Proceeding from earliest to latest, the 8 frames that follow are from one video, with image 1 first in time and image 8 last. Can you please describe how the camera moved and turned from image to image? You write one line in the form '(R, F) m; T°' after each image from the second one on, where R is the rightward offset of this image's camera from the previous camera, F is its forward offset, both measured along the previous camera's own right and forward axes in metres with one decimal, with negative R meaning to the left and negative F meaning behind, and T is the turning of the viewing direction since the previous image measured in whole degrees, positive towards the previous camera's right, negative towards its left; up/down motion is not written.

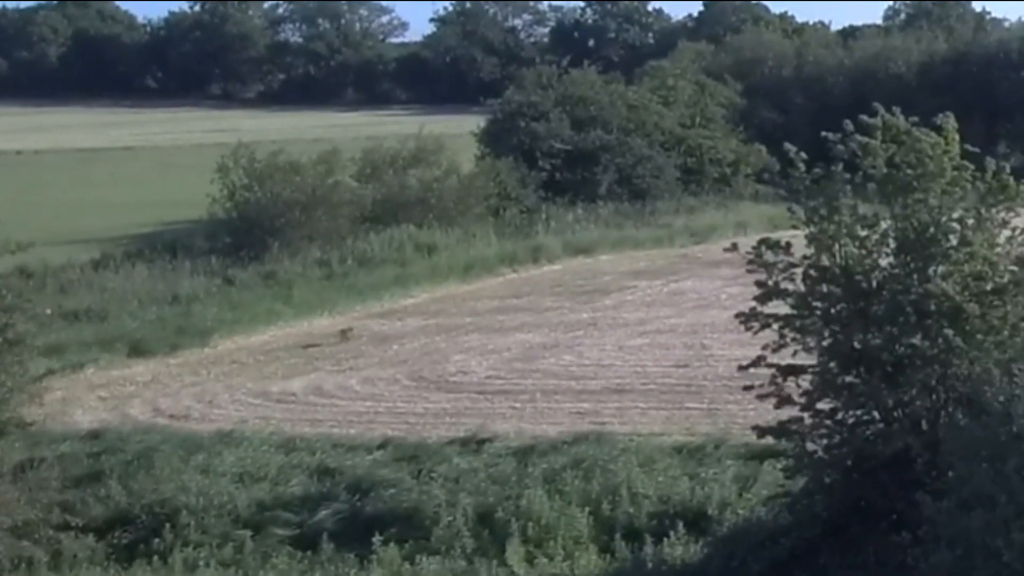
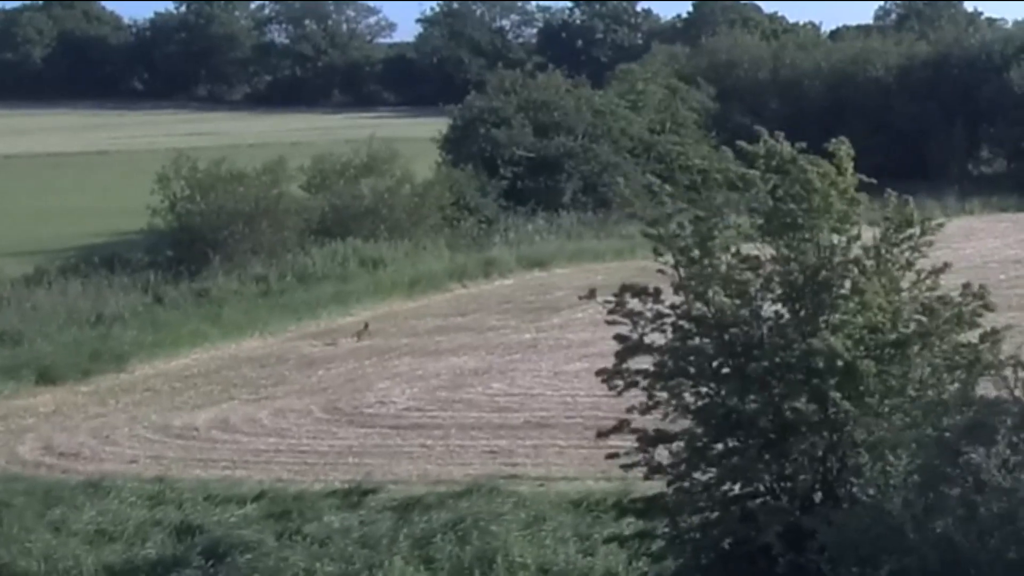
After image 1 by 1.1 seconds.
(+0.5, +1.1) m; 0°
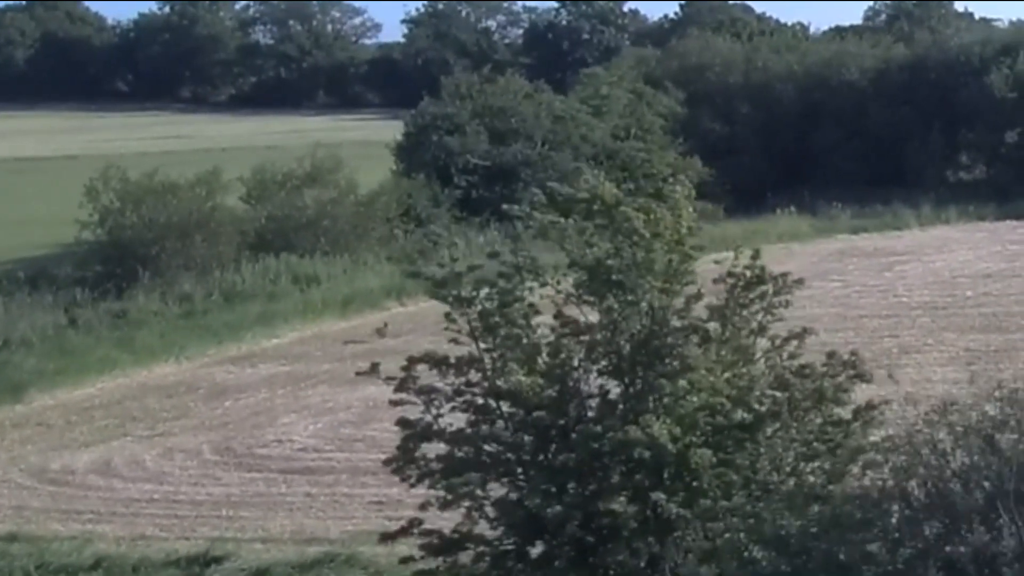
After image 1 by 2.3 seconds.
(+0.5, +1.2) m; 0°
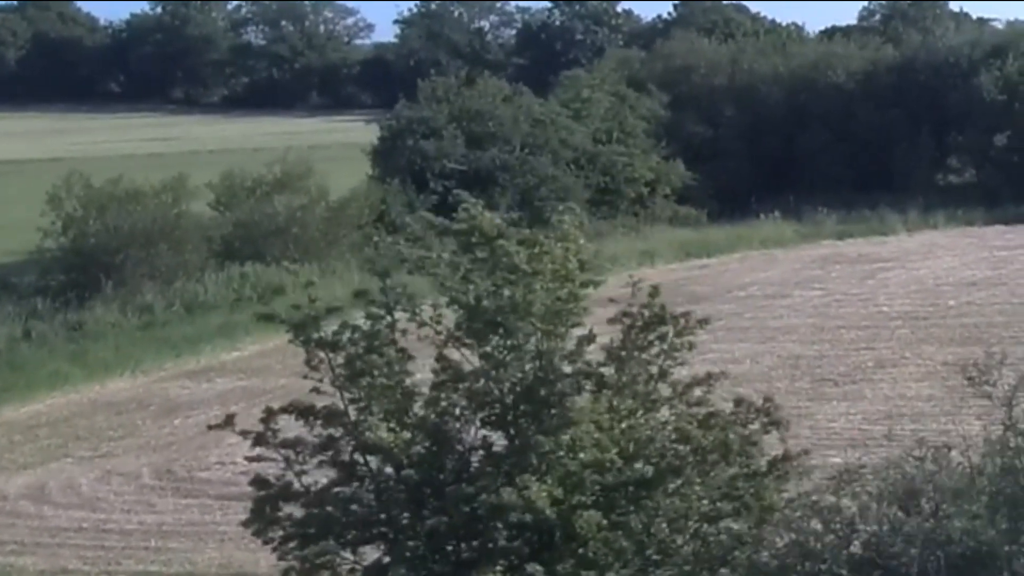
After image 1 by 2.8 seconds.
(+0.3, +0.6) m; 0°
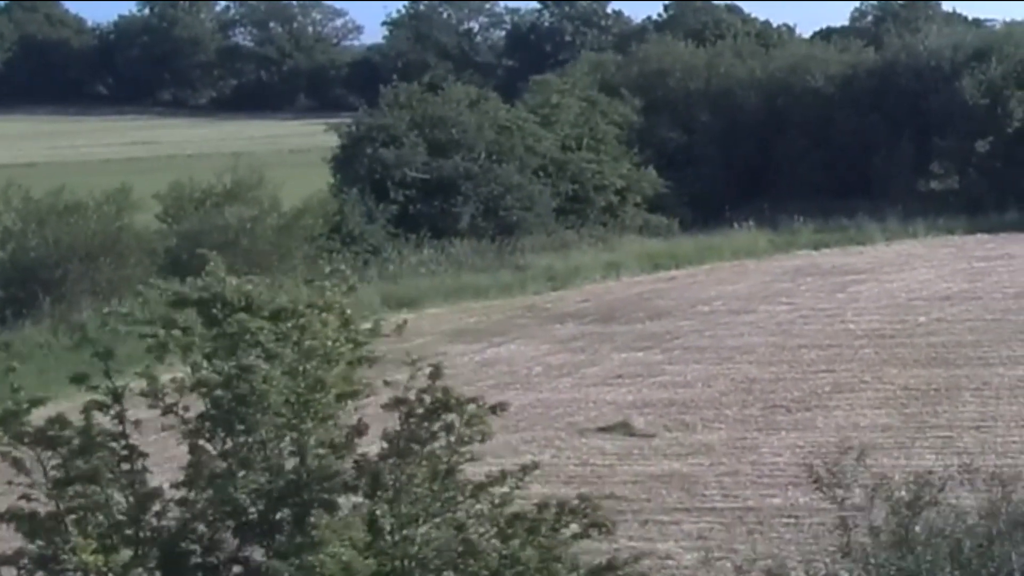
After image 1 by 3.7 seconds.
(+0.4, +0.9) m; 0°
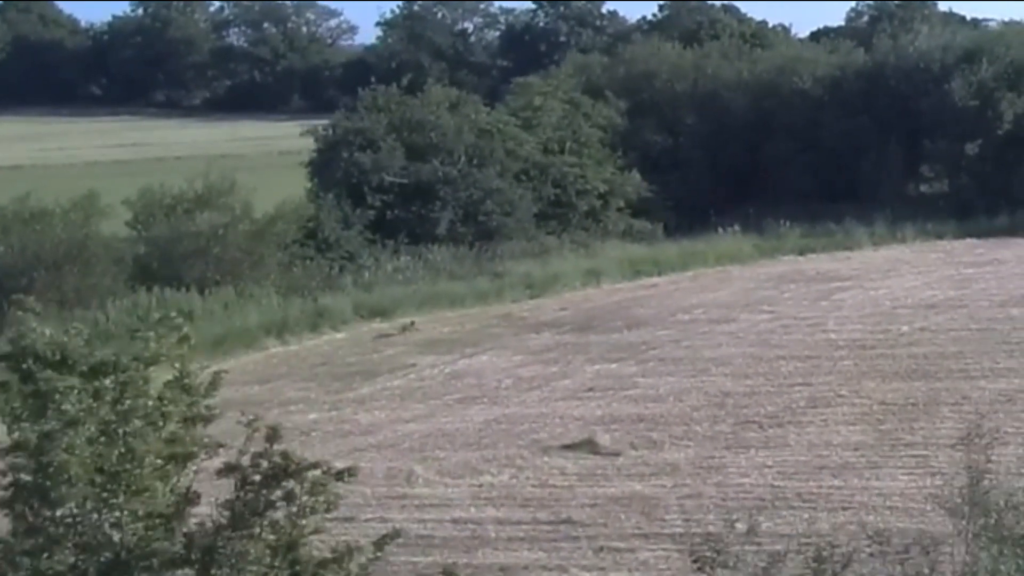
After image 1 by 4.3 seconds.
(+0.2, +0.5) m; 0°
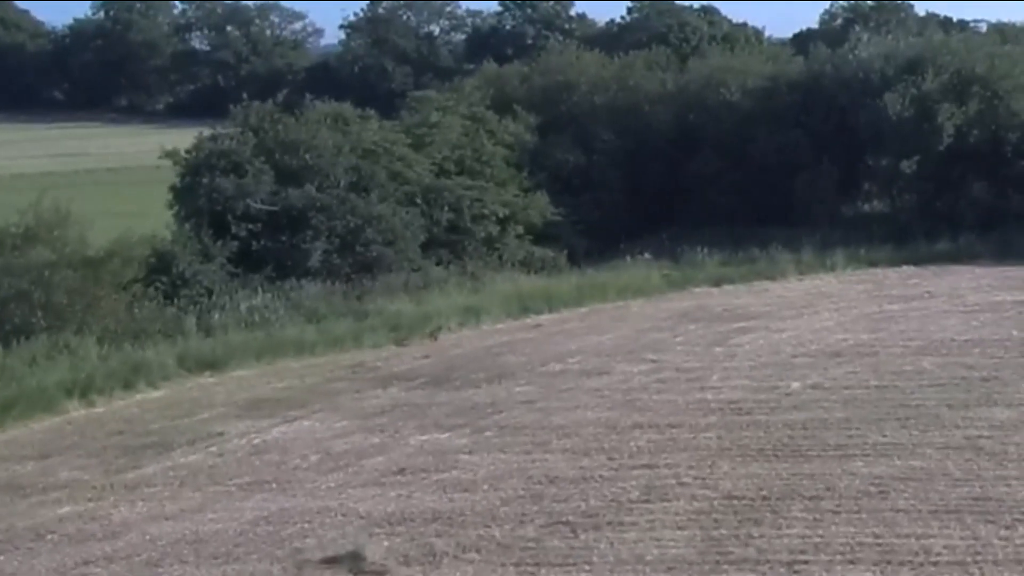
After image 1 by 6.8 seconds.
(+1.2, +2.5) m; 0°
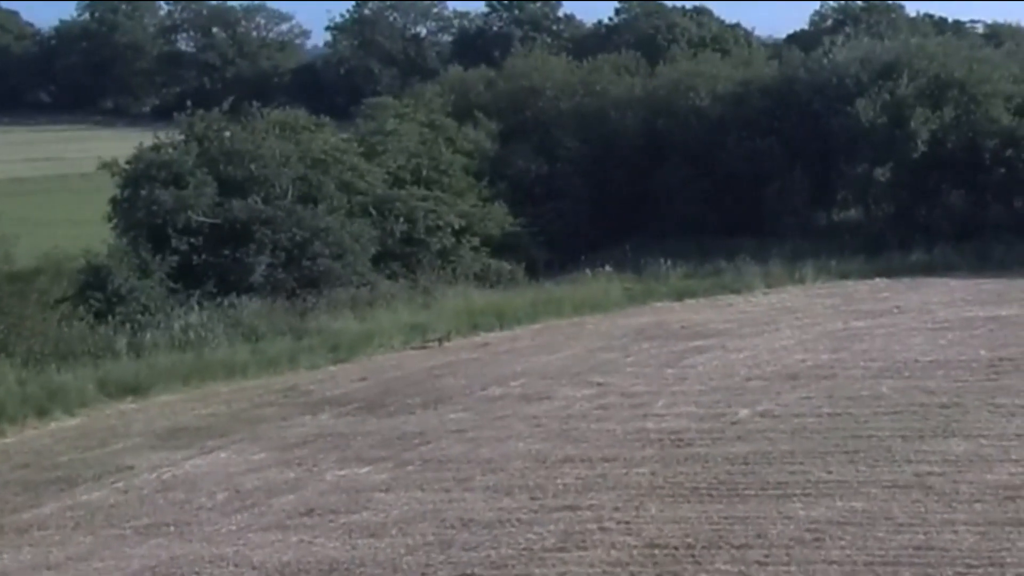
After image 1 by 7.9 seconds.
(+0.5, +1.0) m; 0°
